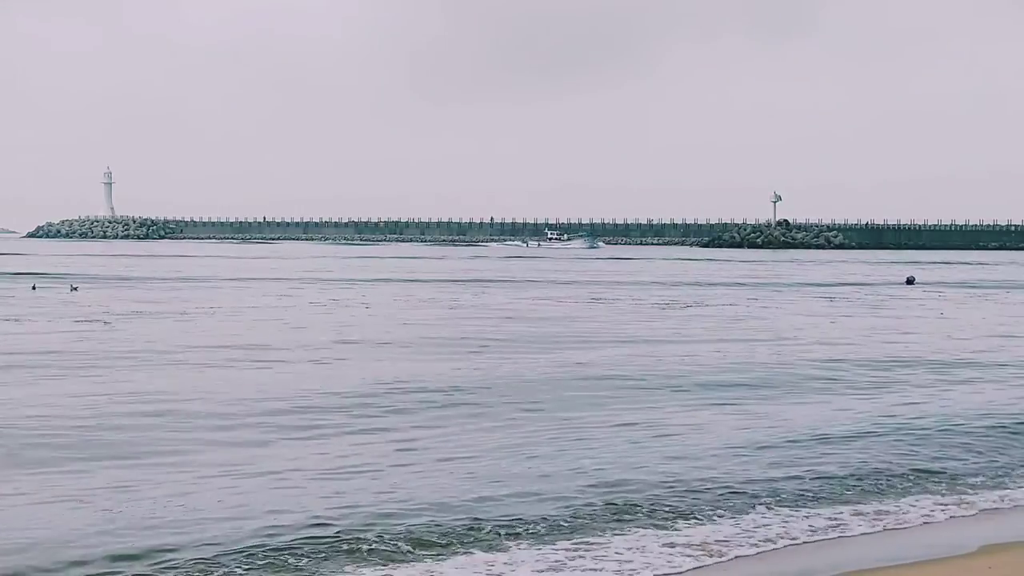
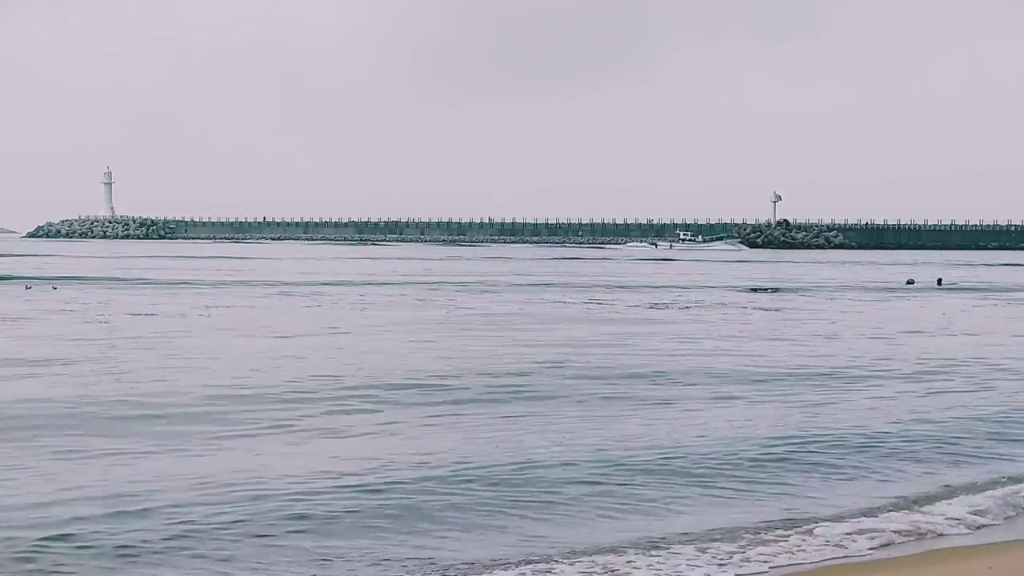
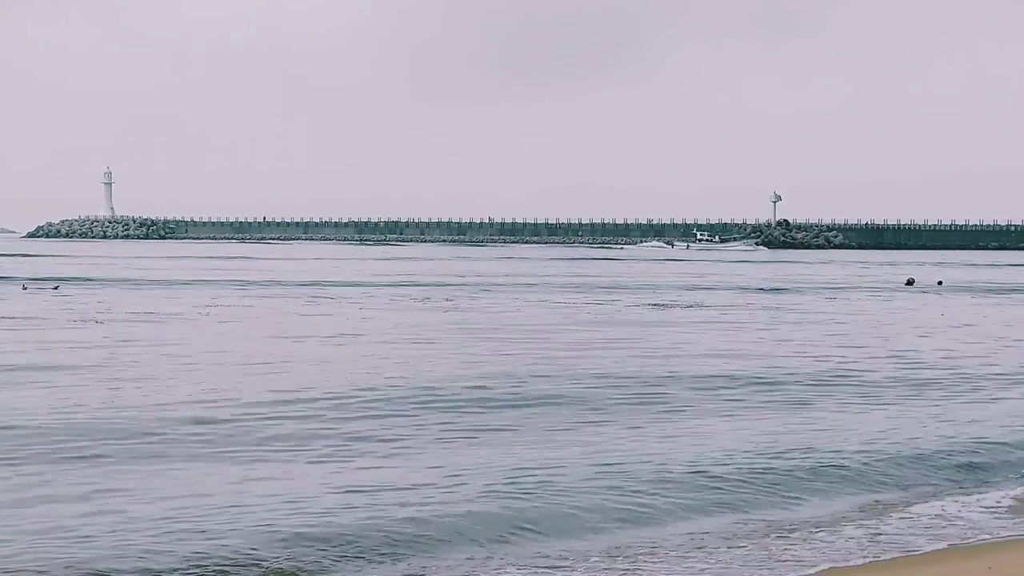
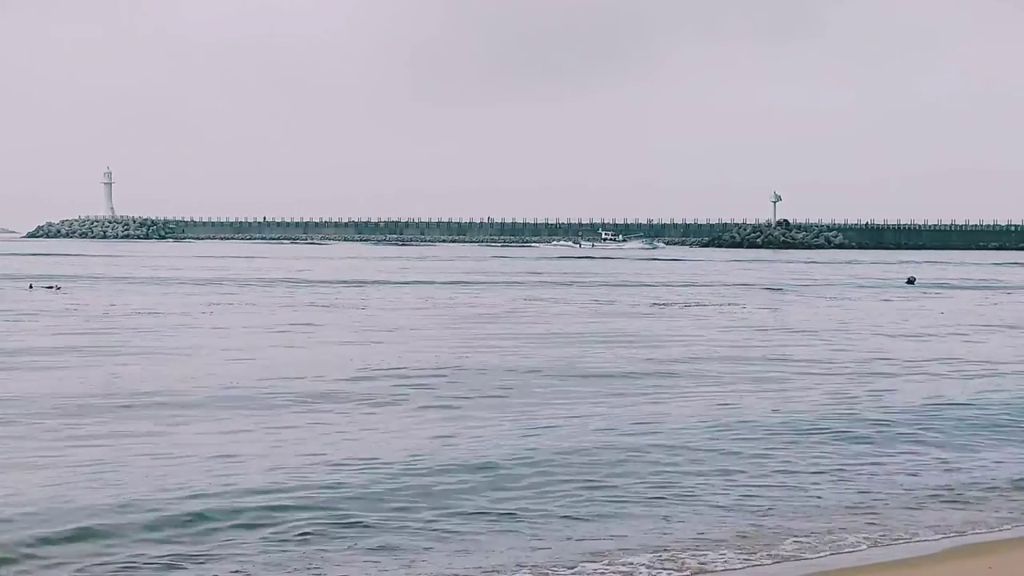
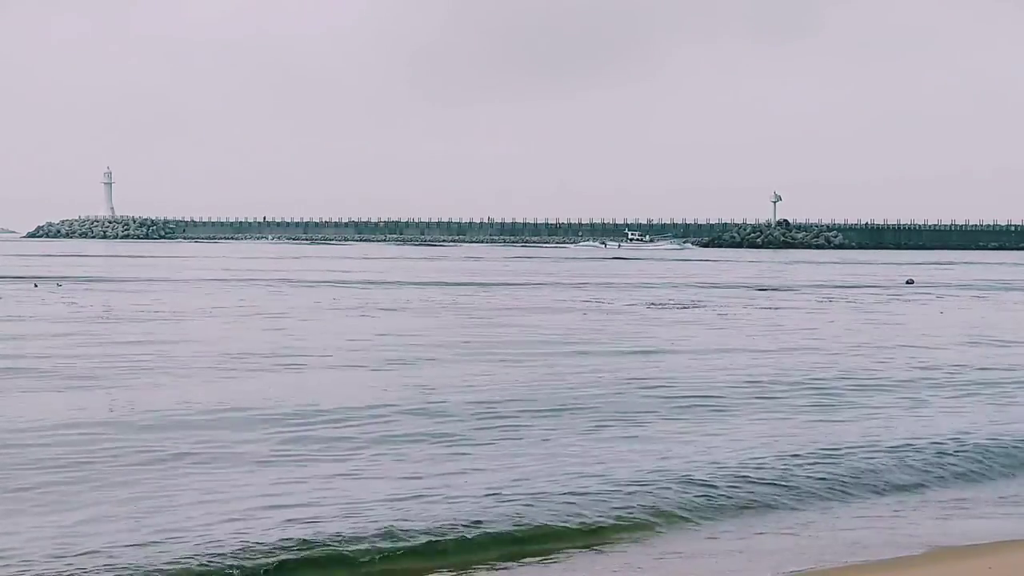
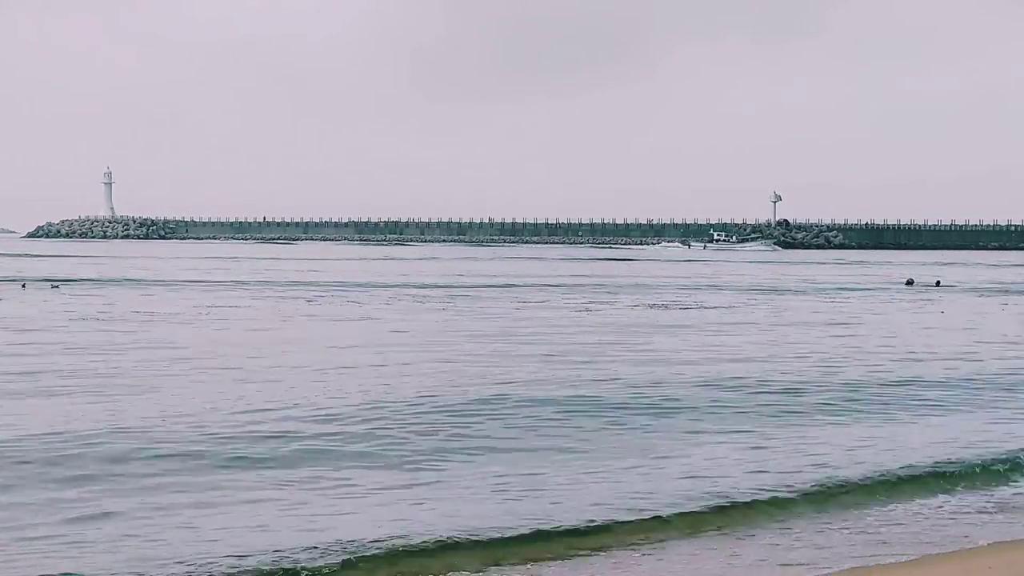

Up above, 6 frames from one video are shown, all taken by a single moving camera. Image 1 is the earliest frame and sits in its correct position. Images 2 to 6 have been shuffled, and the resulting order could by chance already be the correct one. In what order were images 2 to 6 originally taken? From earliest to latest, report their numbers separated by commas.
4, 5, 2, 3, 6
